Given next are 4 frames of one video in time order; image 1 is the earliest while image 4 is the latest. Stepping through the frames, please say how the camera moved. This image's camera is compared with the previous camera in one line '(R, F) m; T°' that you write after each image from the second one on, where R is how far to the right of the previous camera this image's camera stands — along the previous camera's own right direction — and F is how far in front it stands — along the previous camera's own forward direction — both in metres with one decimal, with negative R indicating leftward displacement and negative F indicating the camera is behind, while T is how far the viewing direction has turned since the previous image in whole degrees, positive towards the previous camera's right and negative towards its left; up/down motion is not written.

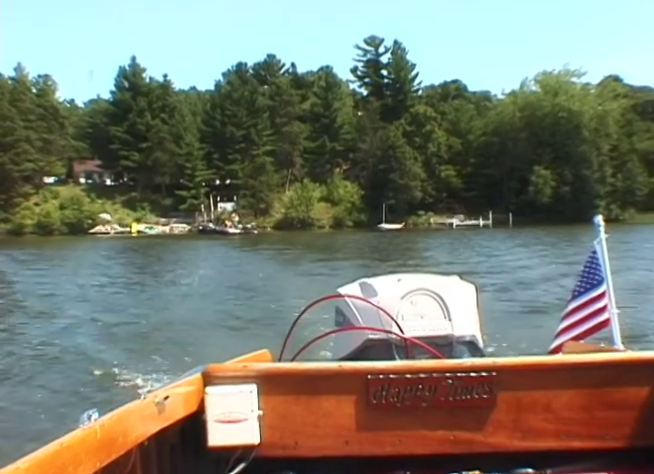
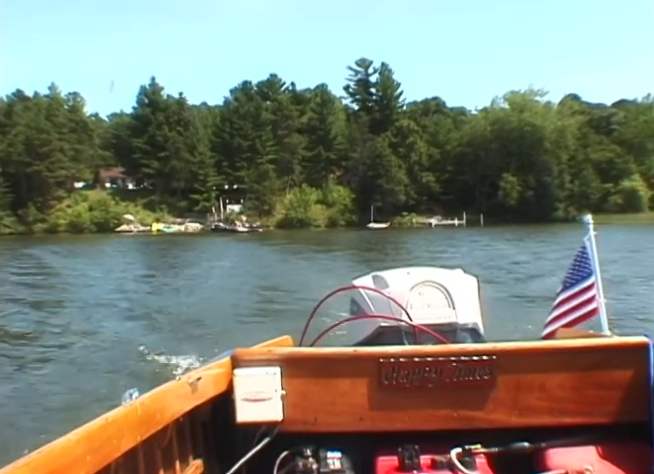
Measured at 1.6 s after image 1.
(+0.4, -1.5) m; -1°
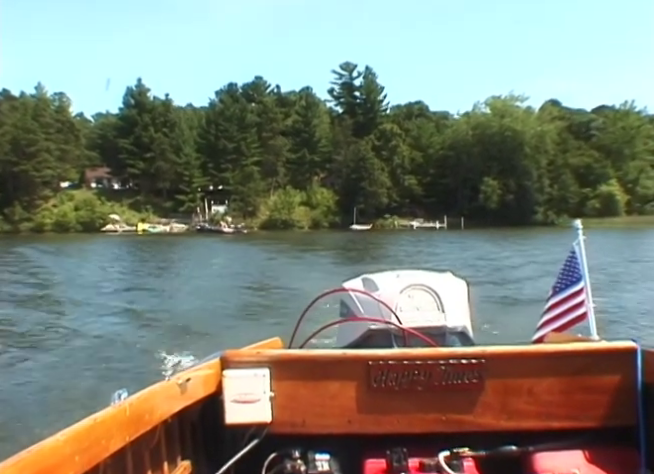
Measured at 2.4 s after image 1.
(+0.2, -0.1) m; 0°
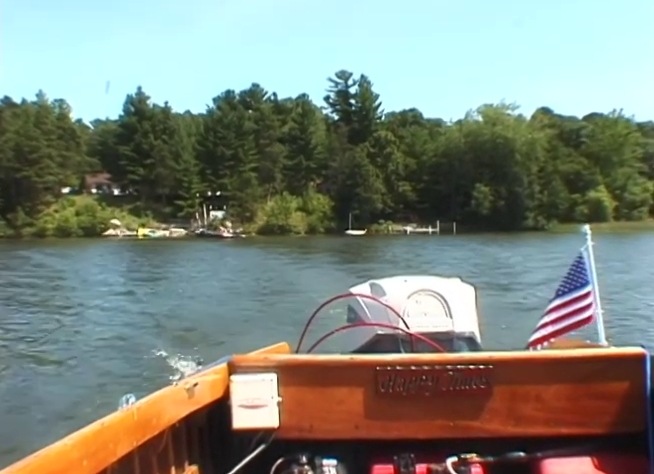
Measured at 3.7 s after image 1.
(+0.3, -0.2) m; -1°
